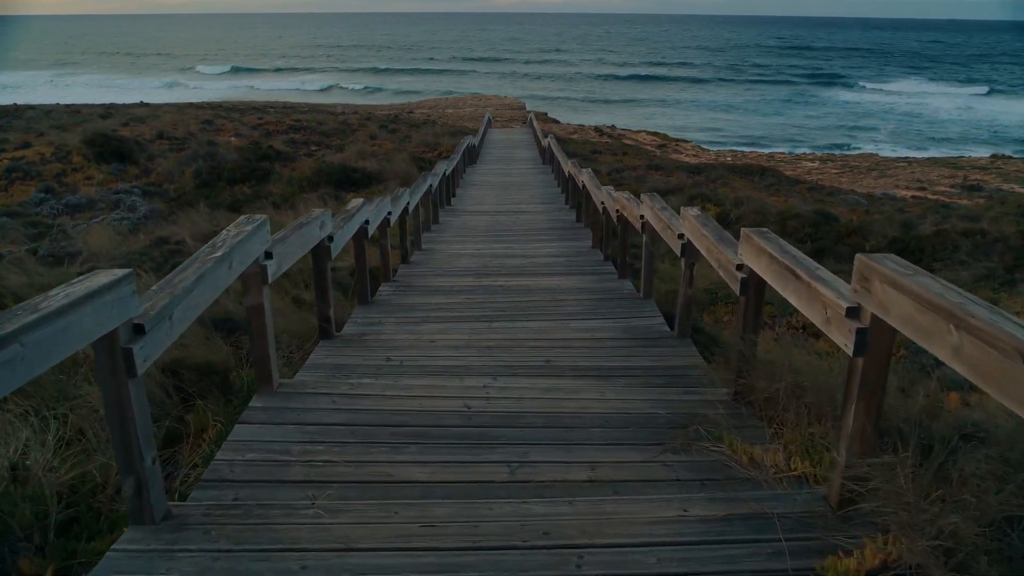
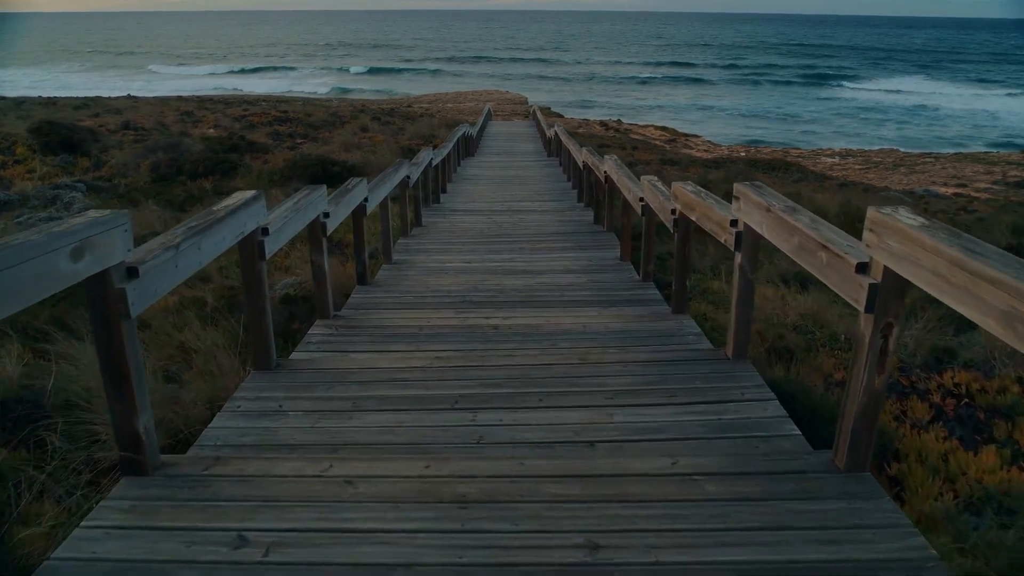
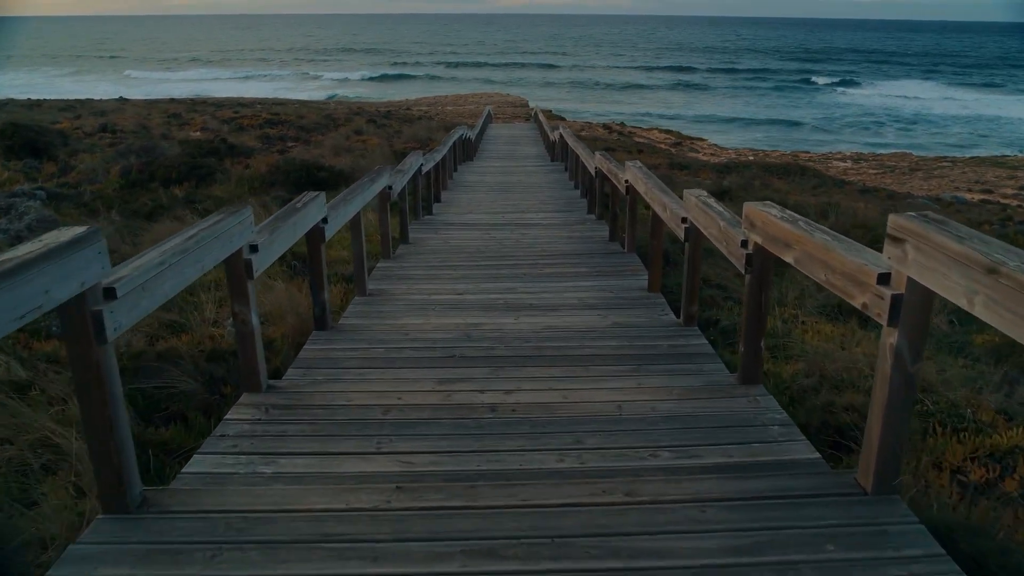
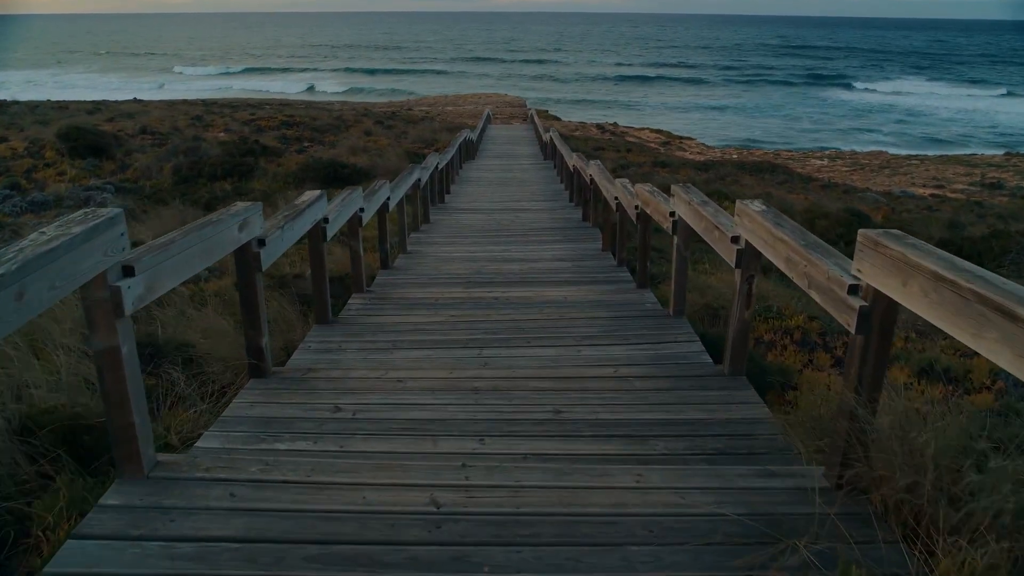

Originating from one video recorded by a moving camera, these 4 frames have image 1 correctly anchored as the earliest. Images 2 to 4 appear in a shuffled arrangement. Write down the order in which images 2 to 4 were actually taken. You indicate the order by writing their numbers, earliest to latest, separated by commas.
4, 2, 3
